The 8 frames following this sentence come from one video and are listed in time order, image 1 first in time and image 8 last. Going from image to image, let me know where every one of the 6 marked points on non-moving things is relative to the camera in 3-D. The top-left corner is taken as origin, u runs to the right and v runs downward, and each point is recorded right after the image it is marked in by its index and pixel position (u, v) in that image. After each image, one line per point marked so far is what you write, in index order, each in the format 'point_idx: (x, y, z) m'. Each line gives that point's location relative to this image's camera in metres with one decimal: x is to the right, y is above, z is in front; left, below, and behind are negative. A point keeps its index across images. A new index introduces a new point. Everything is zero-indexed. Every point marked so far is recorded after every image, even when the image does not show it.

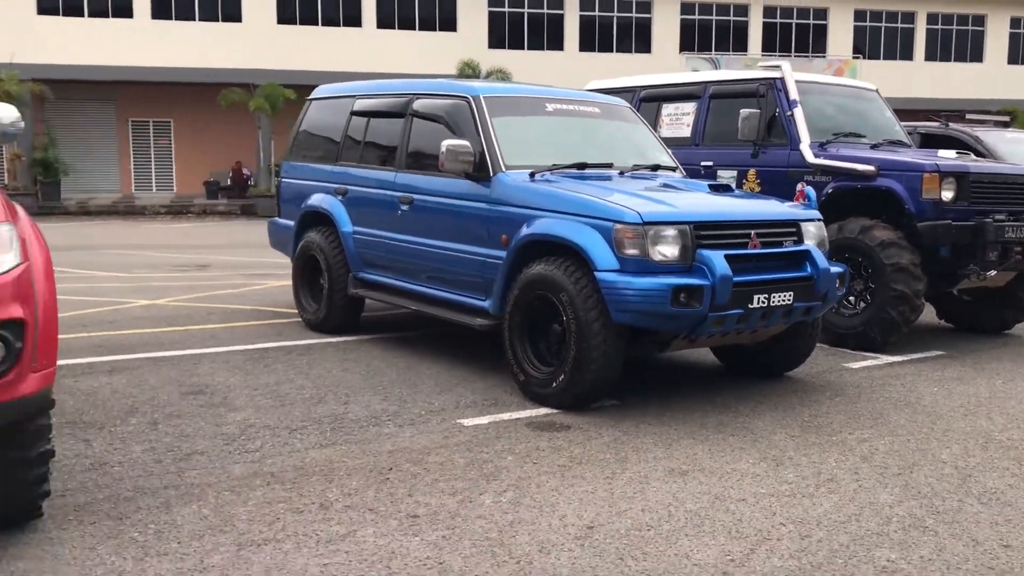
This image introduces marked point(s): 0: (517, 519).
0: (0.0, -0.9, +3.9) m
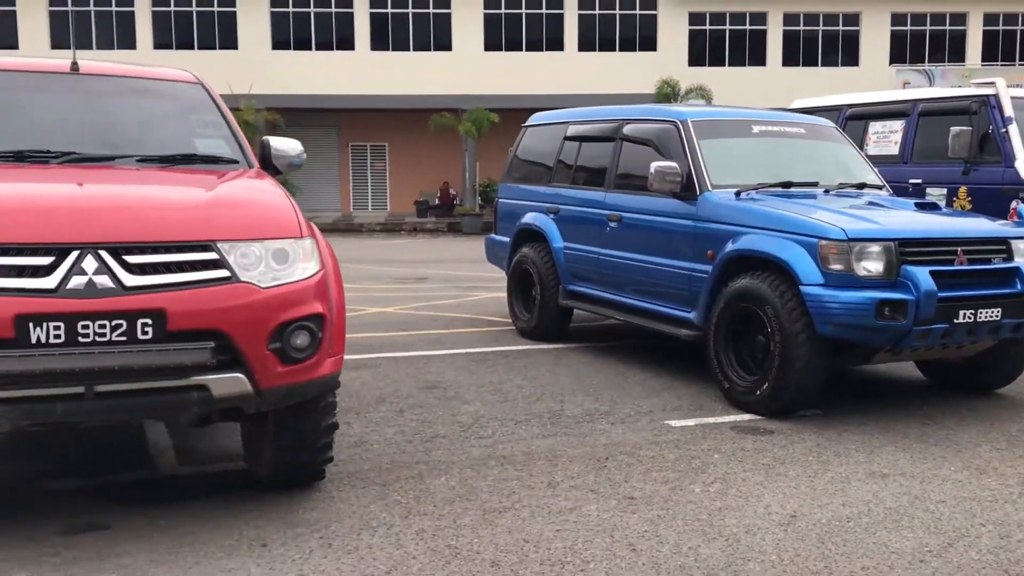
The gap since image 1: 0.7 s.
0: (+1.0, -1.0, +4.4) m
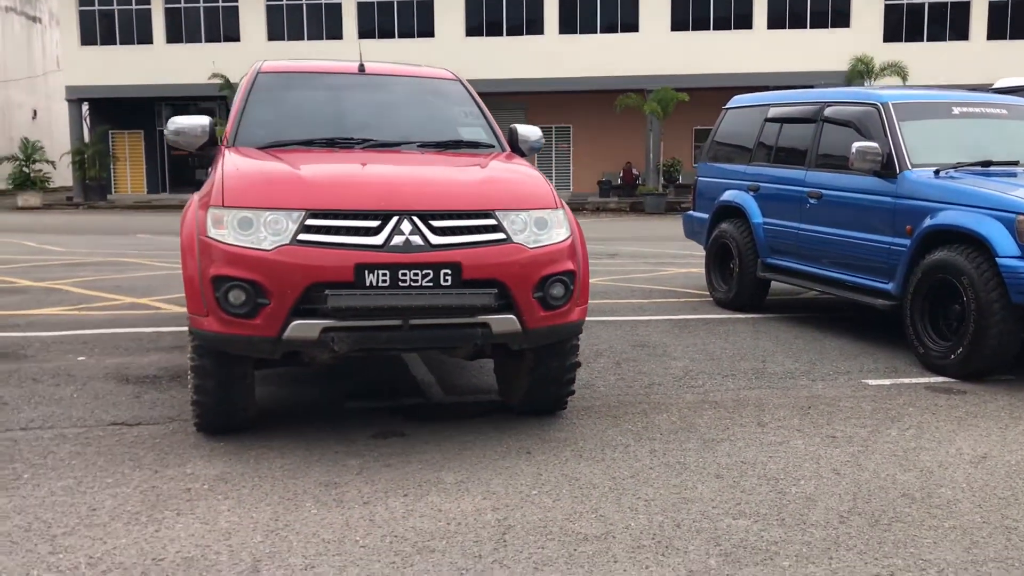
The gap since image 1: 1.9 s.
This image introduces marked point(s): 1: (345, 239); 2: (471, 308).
0: (+2.1, -0.8, +4.9) m
1: (-0.8, +0.2, +4.5) m
2: (-0.2, -0.1, +4.6) m
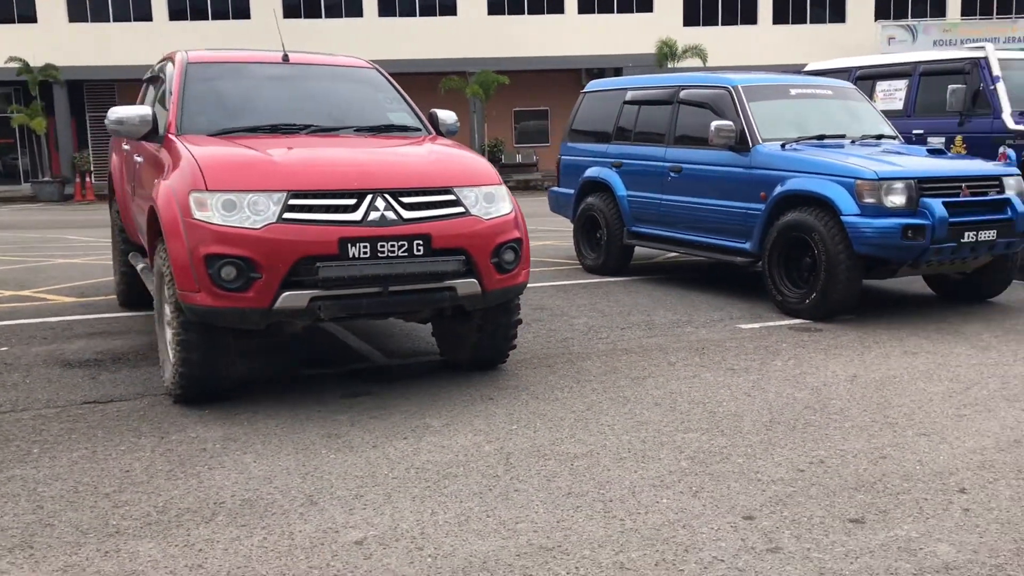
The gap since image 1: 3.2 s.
0: (+1.8, -0.5, +6.0) m
1: (-1.0, +0.4, +5.0) m
2: (-0.4, +0.1, +5.2) m
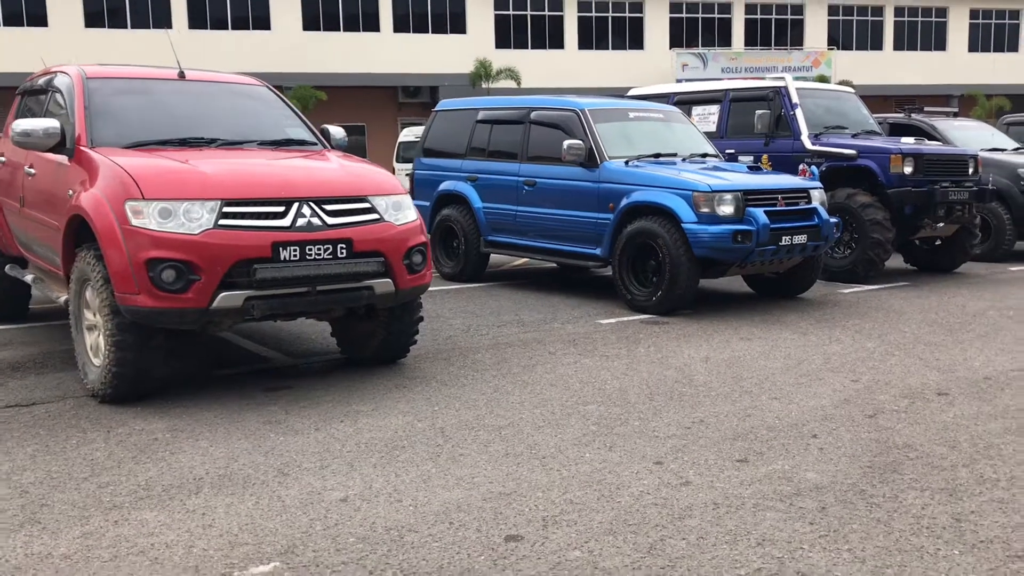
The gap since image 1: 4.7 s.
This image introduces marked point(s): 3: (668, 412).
0: (+1.1, -0.5, +7.0) m
1: (-1.4, +0.4, +5.4) m
2: (-0.9, +0.1, +5.7) m
3: (+0.9, -0.7, +5.4) m
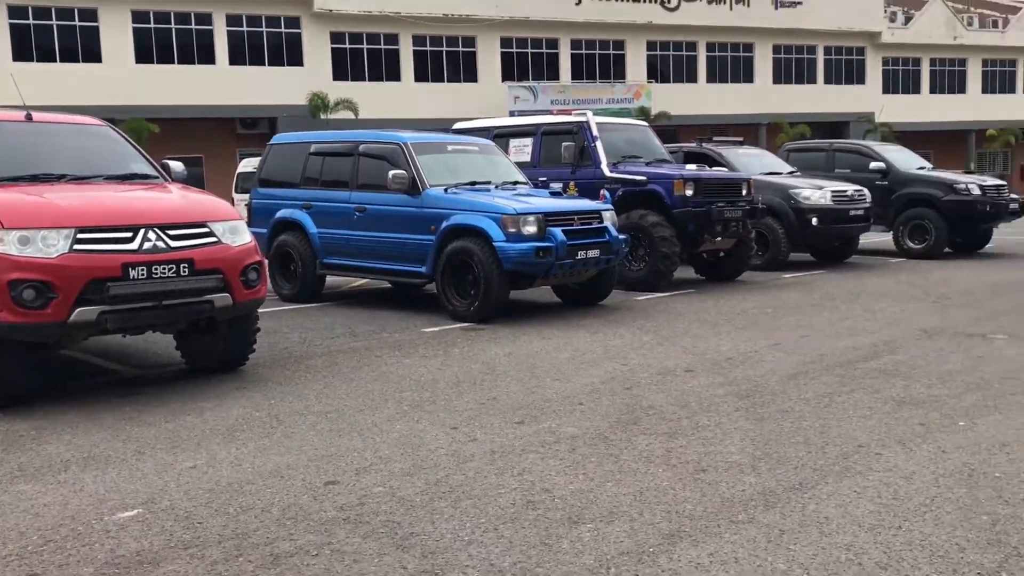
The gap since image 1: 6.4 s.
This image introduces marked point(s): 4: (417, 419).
0: (-0.3, -0.6, +8.1) m
1: (-2.6, +0.3, +6.2) m
2: (-2.1, 0.0, +6.6) m
3: (-0.3, -0.7, +6.5) m
4: (-0.6, -0.8, +5.9) m
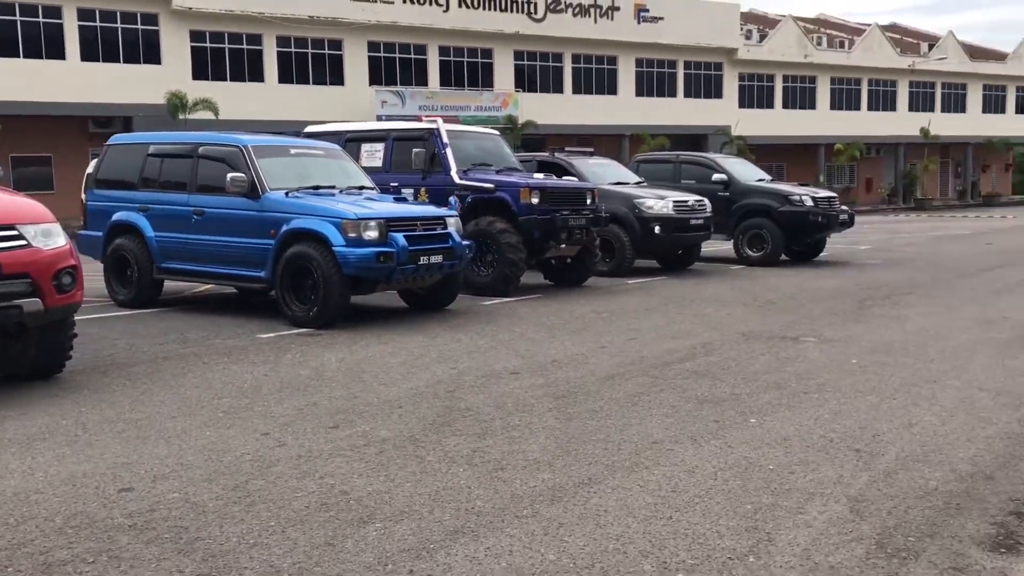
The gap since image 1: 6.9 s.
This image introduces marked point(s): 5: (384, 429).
0: (-1.7, -0.6, +8.1) m
1: (-3.7, +0.2, +5.9) m
2: (-3.3, 0.0, +6.4) m
3: (-1.5, -0.8, +6.5) m
4: (-1.7, -0.8, +5.8) m
5: (-0.8, -0.8, +5.7) m
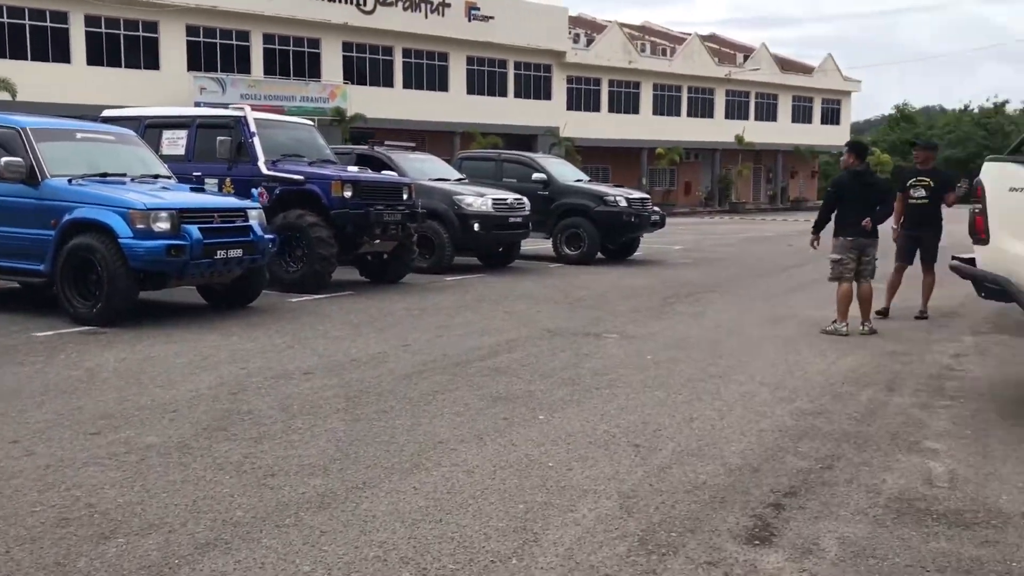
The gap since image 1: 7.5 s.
0: (-3.3, -0.6, +7.5) m
1: (-5.0, +0.3, +5.0) m
2: (-4.6, 0.0, +5.5) m
3: (-2.9, -0.7, +6.0) m
4: (-2.9, -0.8, +5.3) m
5: (-2.0, -0.8, +5.3) m
